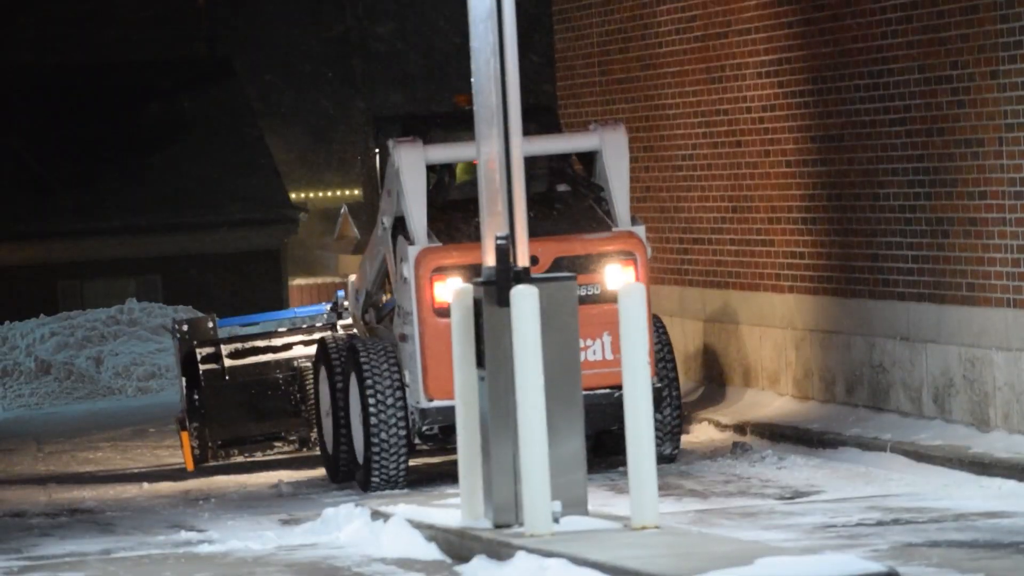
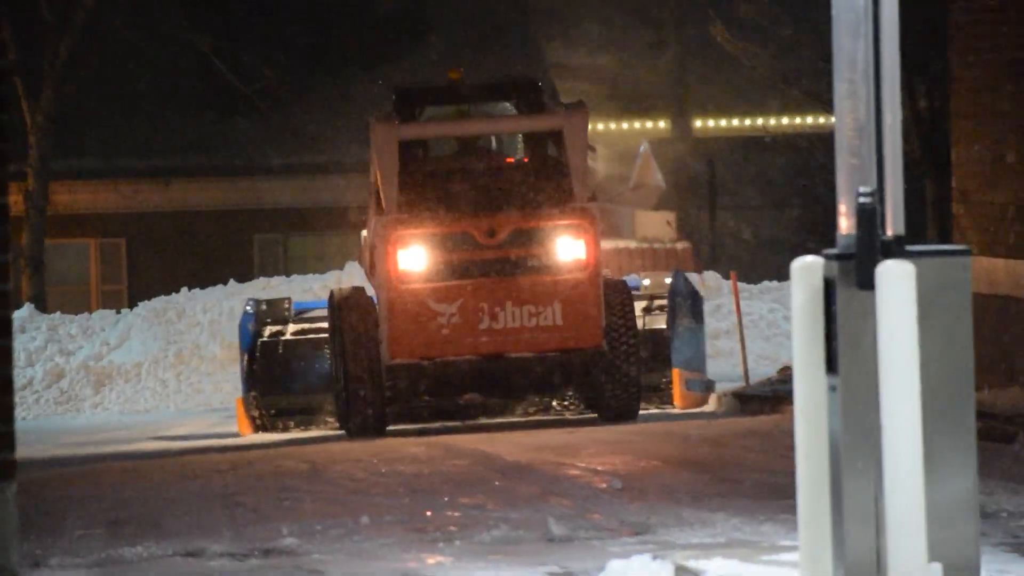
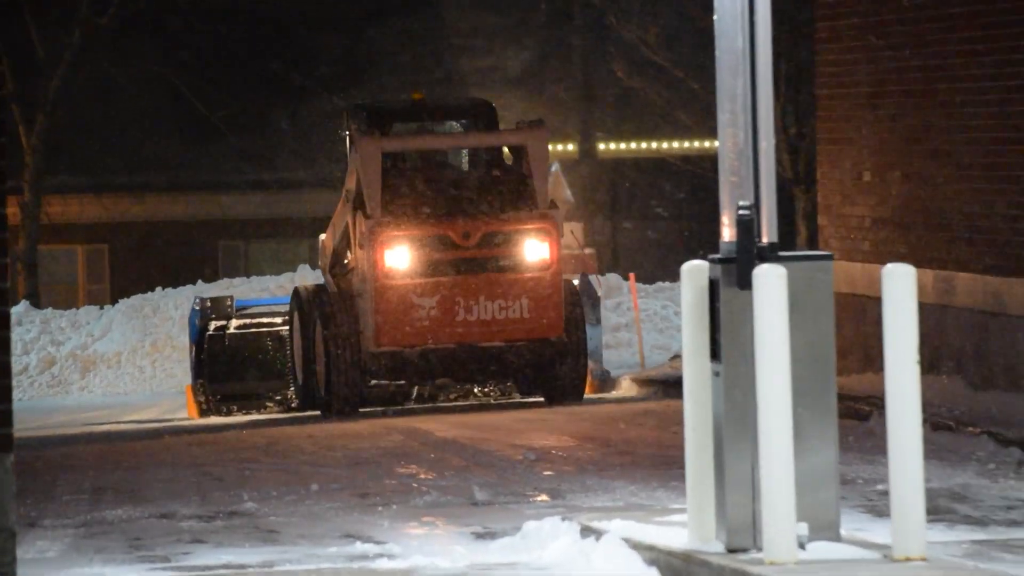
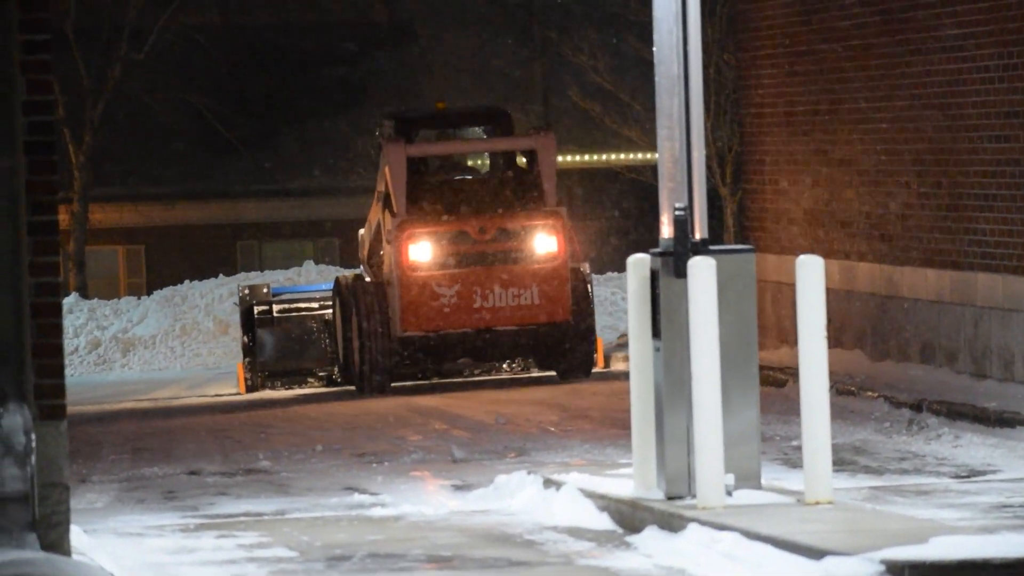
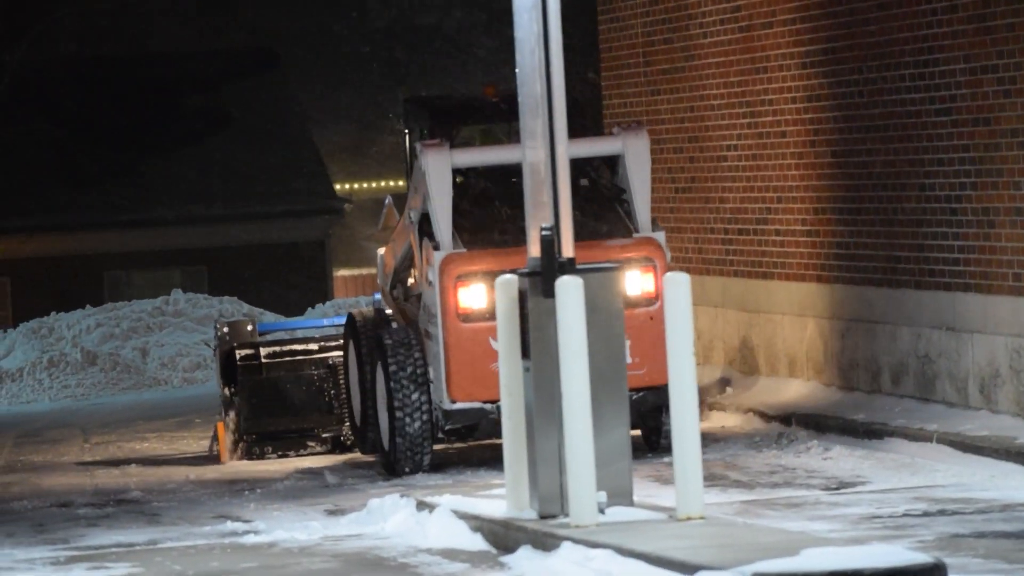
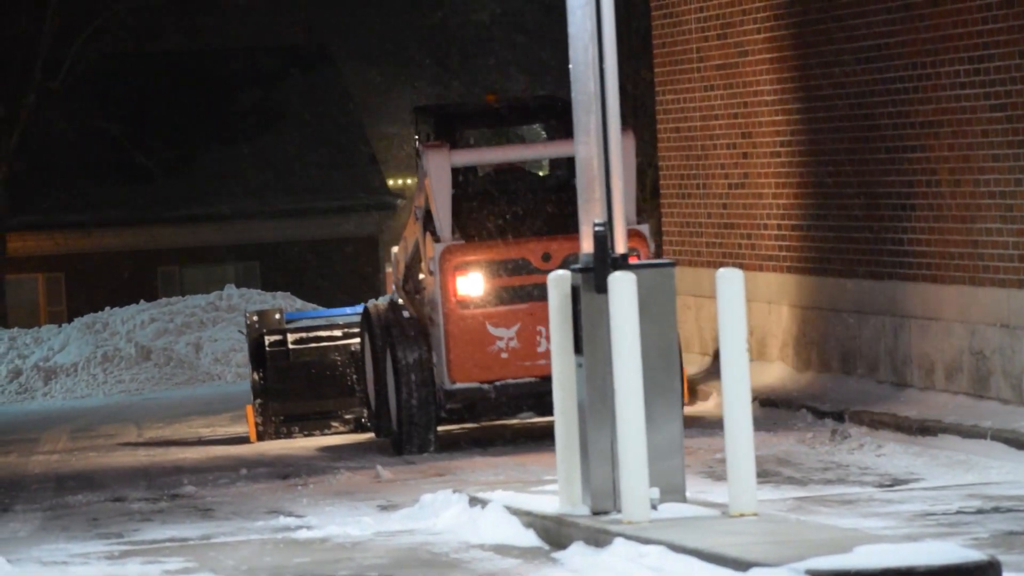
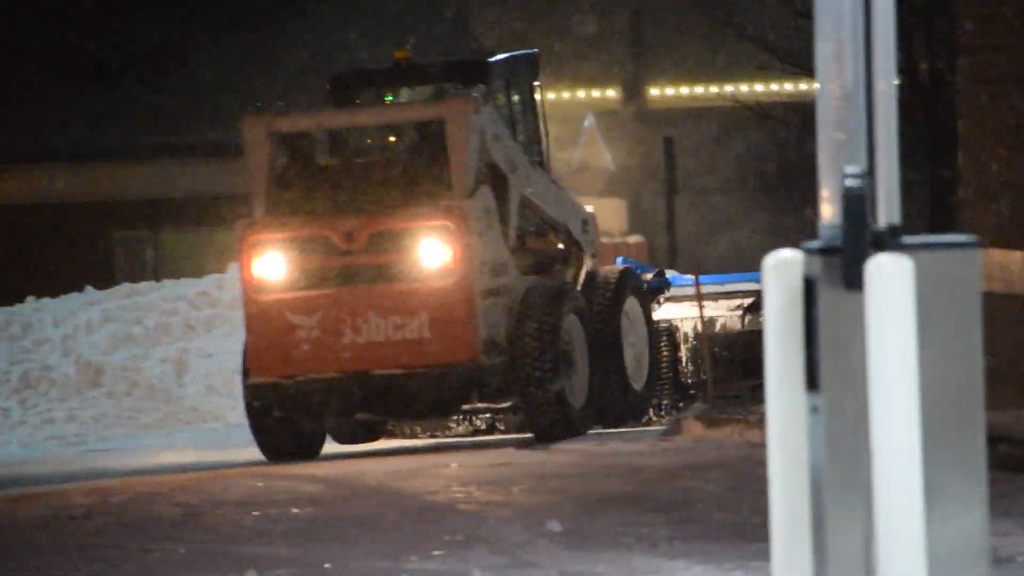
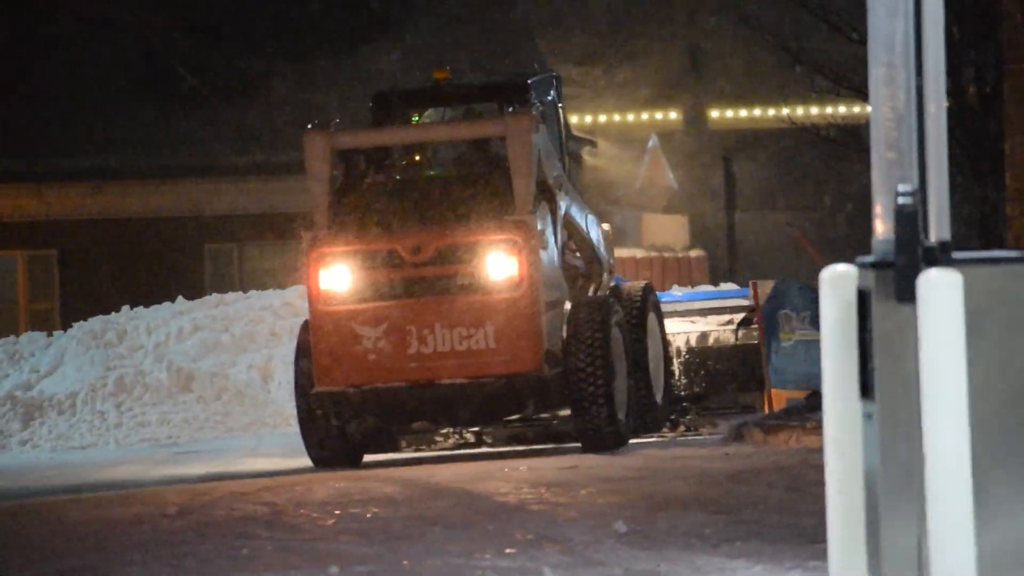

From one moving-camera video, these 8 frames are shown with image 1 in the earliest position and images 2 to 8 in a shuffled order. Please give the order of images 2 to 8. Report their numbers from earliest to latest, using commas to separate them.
5, 6, 4, 3, 2, 8, 7
